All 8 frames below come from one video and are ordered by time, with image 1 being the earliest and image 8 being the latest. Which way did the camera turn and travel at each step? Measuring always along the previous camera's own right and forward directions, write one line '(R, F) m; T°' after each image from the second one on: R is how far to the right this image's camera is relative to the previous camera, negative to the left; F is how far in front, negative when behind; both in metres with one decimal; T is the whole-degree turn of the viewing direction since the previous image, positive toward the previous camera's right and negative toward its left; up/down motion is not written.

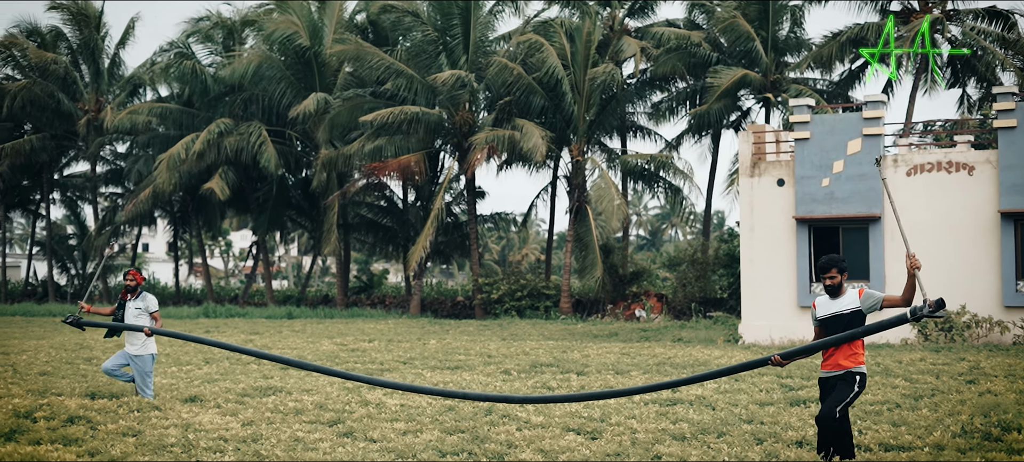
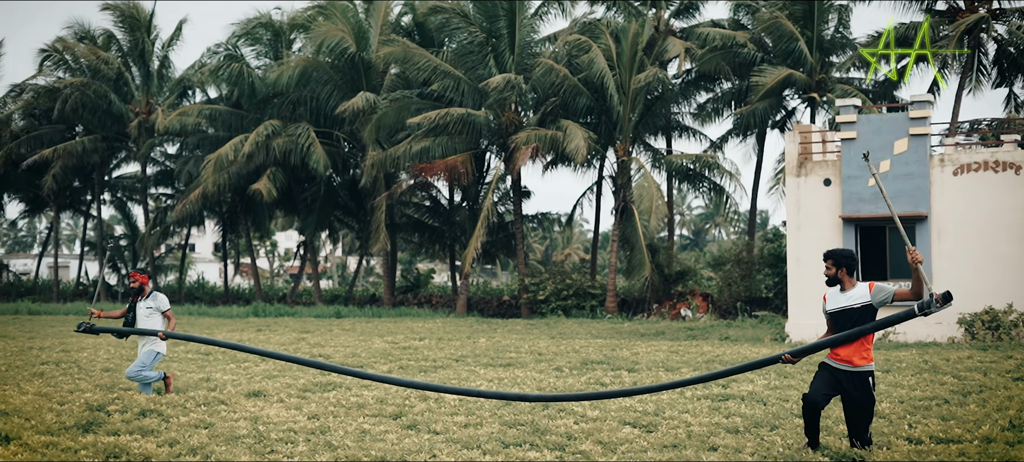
(-0.6, -0.1) m; -1°
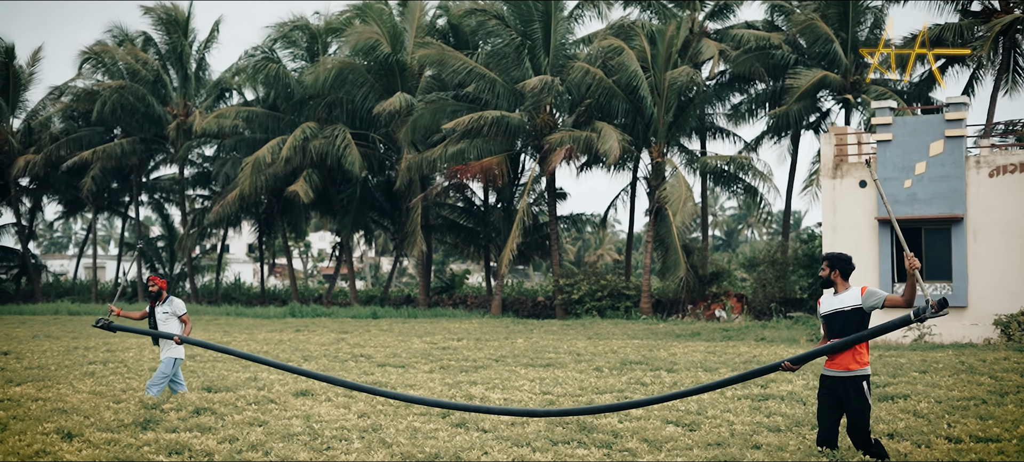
(-0.5, -0.1) m; -1°
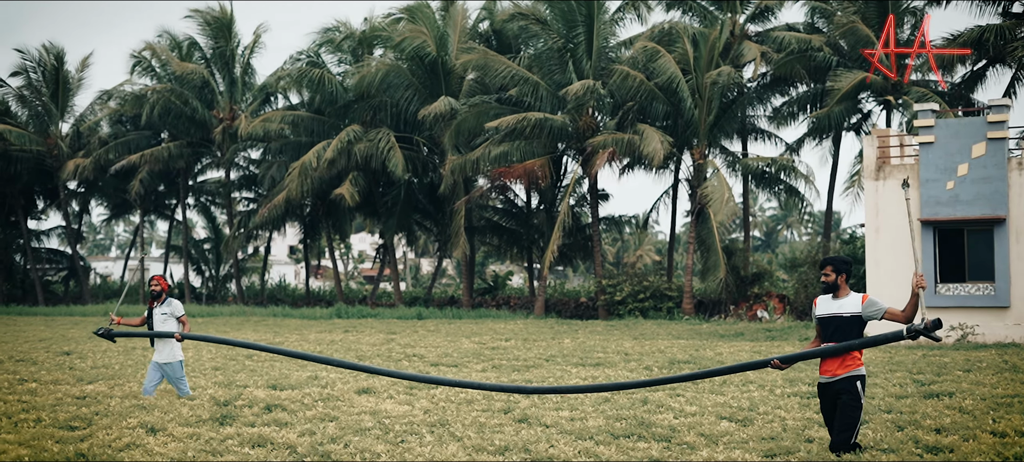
(-0.8, -0.2) m; -1°
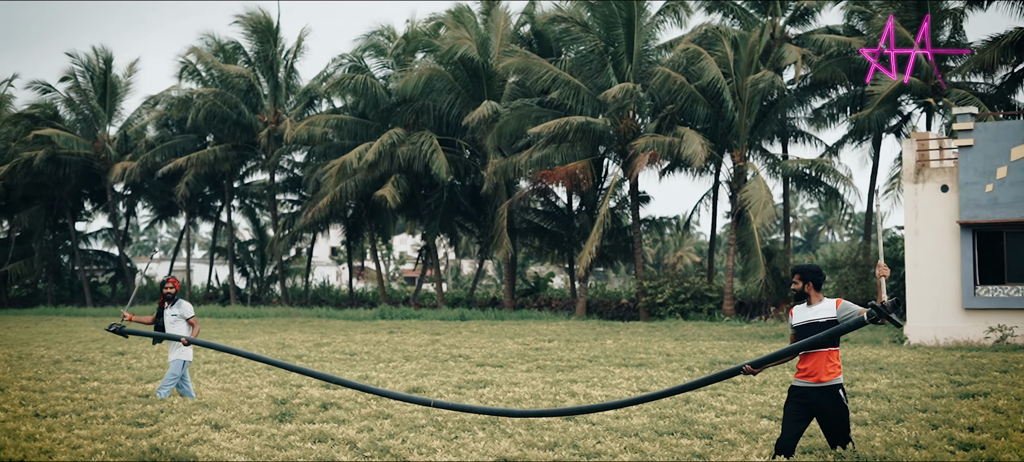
(-0.3, -0.2) m; -2°
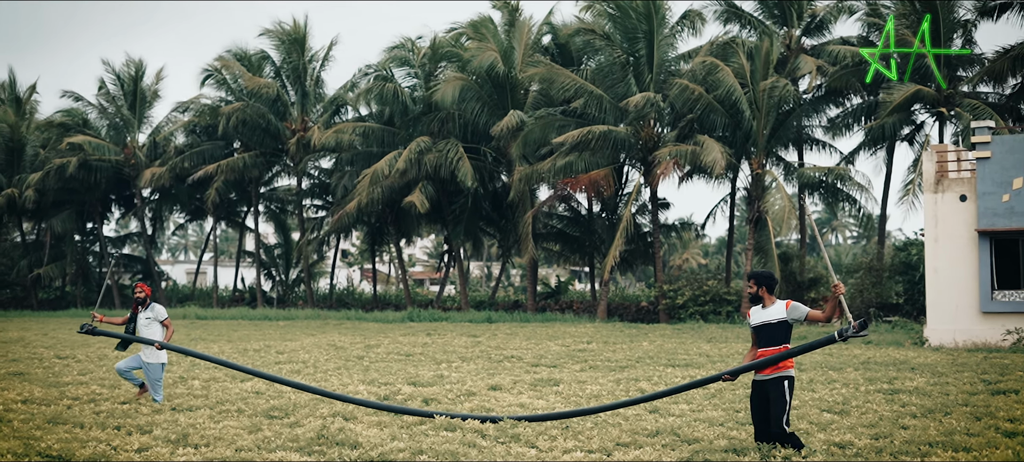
(-2.6, -0.5) m; +5°
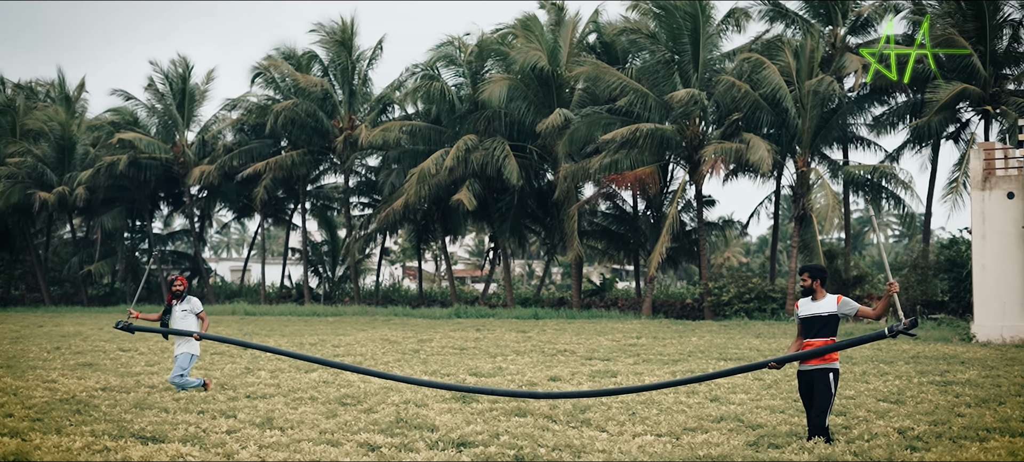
(-0.7, -0.2) m; -1°
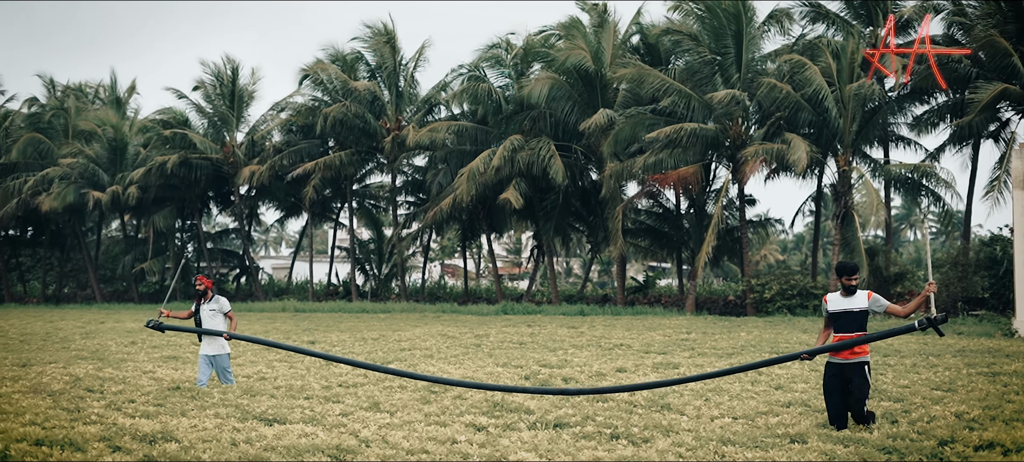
(-1.1, -0.4) m; 0°
